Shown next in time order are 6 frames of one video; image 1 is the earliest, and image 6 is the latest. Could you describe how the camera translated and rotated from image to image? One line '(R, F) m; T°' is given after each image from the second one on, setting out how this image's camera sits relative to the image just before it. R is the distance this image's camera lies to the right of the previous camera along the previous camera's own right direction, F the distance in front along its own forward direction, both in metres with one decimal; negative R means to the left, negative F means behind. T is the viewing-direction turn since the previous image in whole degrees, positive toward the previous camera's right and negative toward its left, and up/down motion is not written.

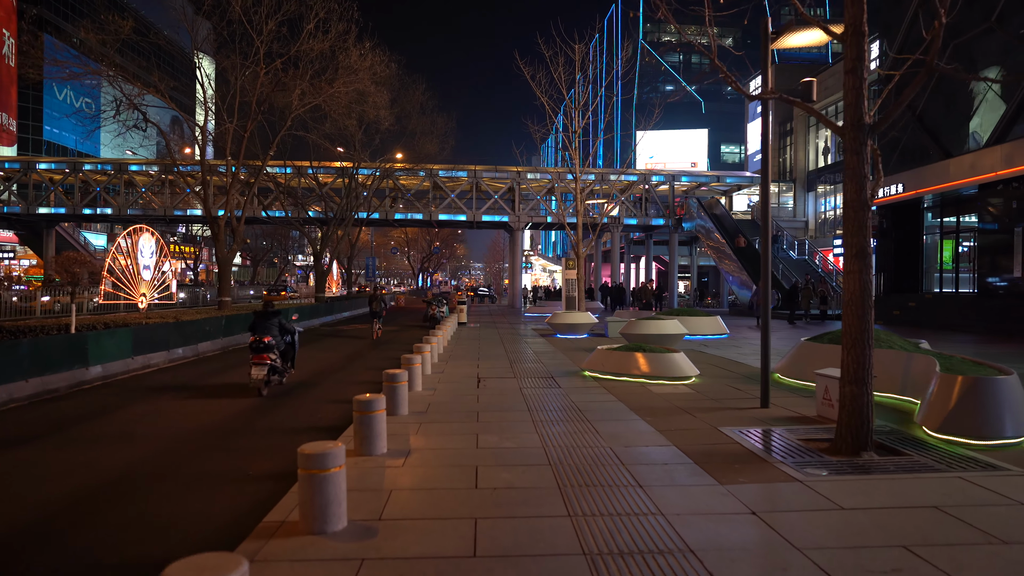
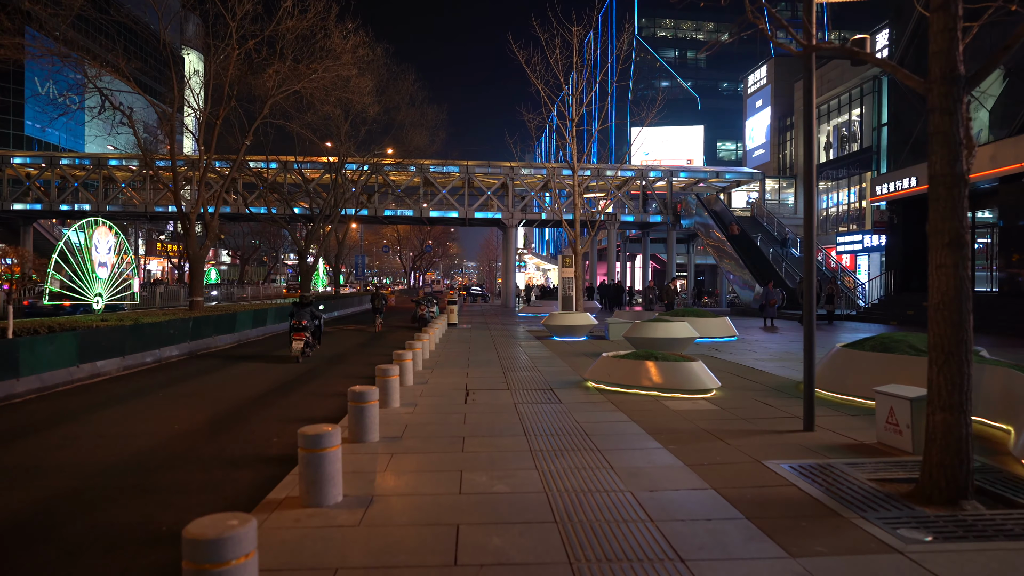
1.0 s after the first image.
(0.0, +1.5) m; +1°
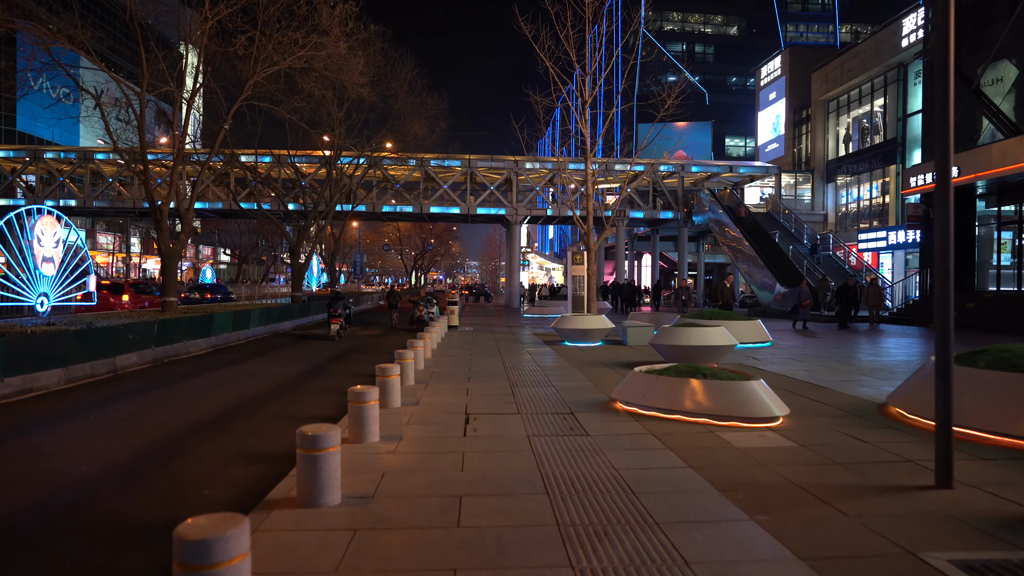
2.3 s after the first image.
(-0.1, +2.0) m; 0°
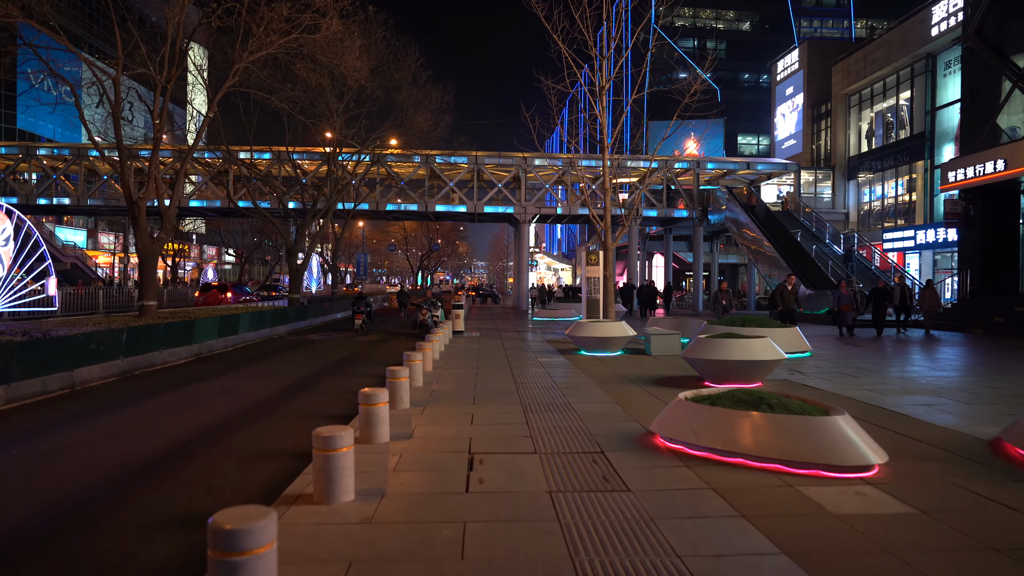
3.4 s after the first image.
(-0.1, +1.7) m; -1°
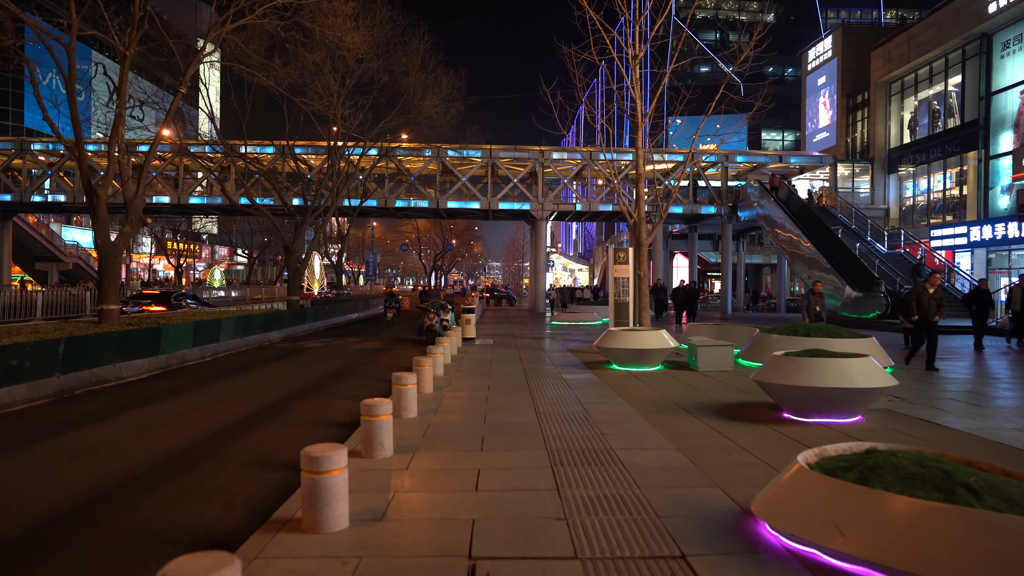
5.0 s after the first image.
(-0.1, +2.5) m; -1°
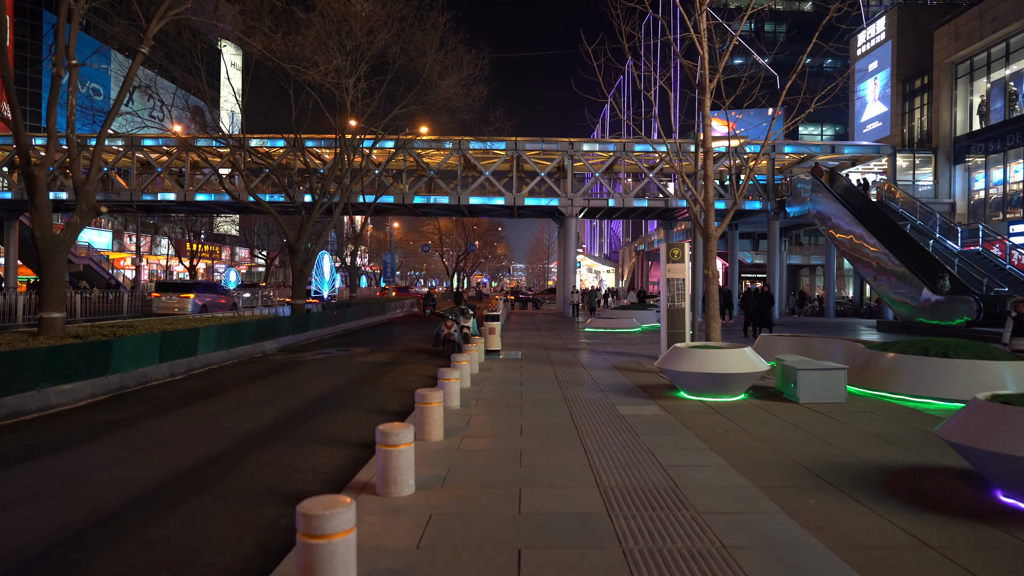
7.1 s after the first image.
(-0.2, +3.1) m; -2°
